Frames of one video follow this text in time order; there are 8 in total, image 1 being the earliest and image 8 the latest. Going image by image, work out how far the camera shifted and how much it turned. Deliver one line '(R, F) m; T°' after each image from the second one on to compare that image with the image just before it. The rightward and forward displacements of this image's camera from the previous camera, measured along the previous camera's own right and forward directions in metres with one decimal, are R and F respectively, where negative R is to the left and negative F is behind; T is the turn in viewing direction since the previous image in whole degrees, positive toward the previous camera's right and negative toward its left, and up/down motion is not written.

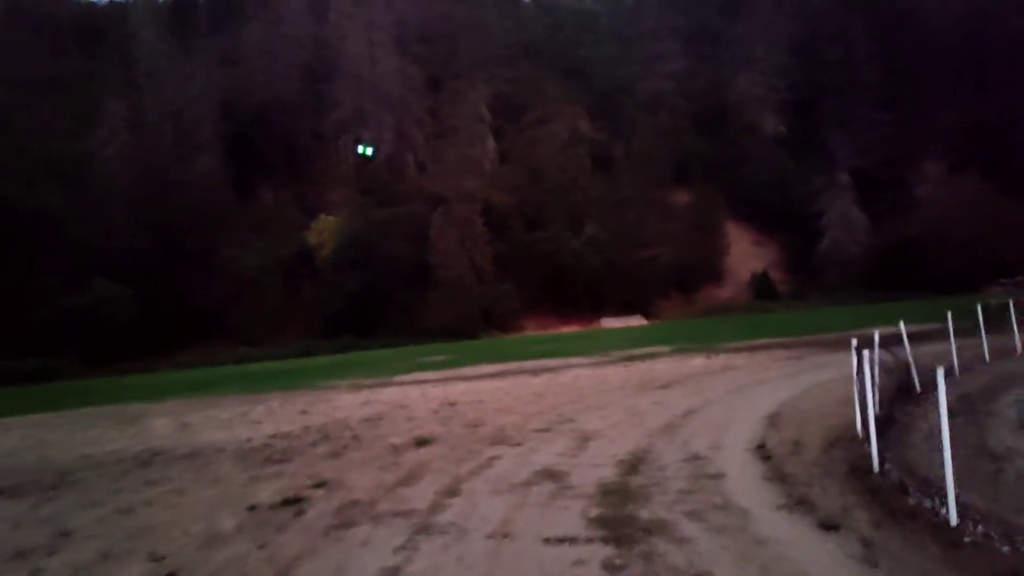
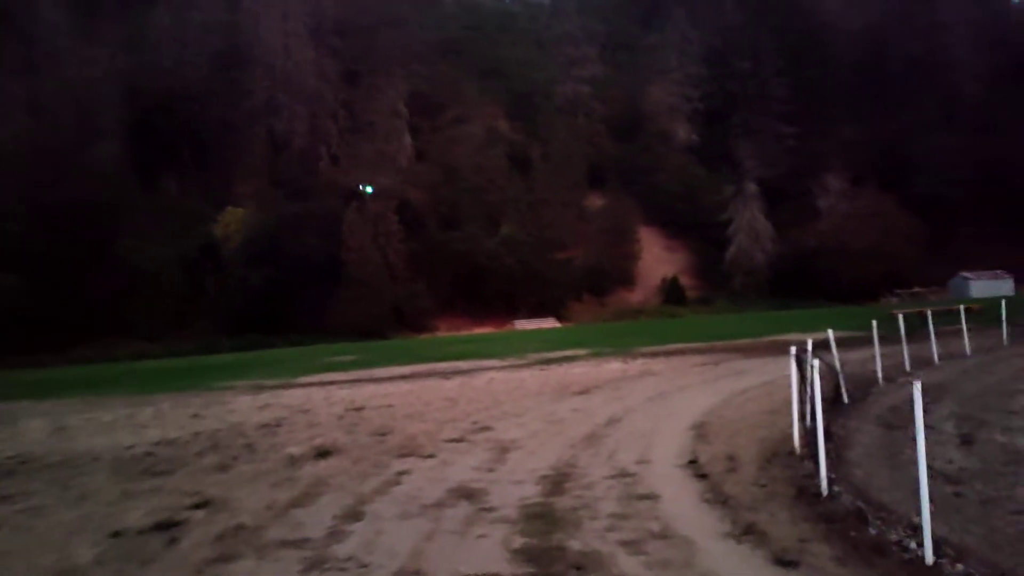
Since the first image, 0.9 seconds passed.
(0.0, +1.0) m; +6°
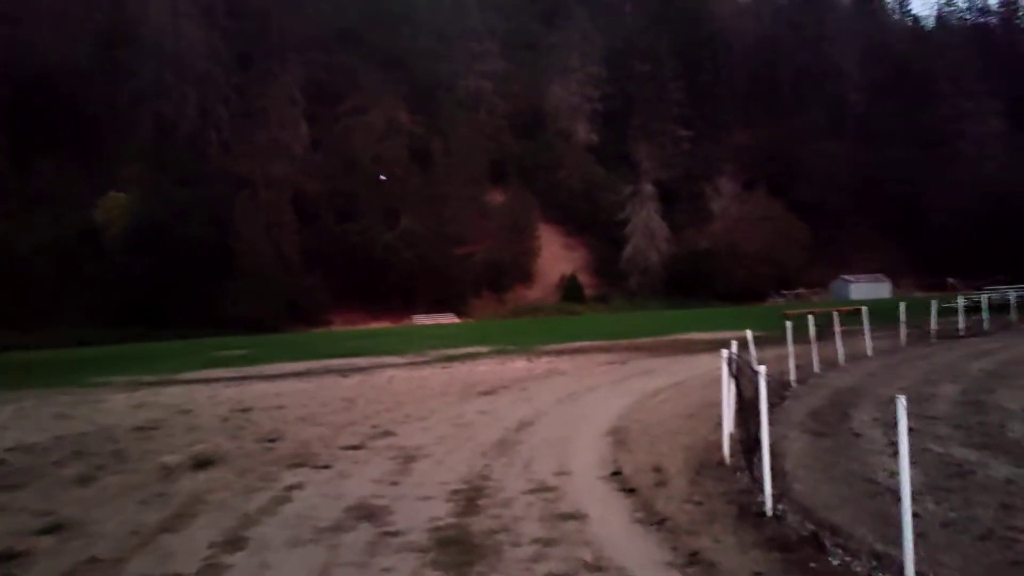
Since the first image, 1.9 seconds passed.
(-0.1, +1.0) m; +7°
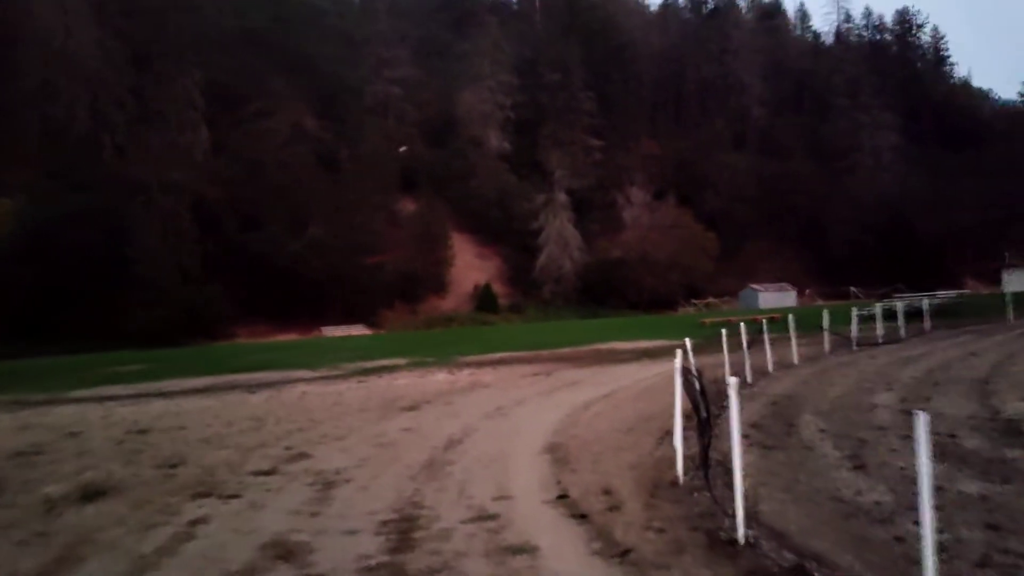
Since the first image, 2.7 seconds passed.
(-0.2, +0.8) m; +6°
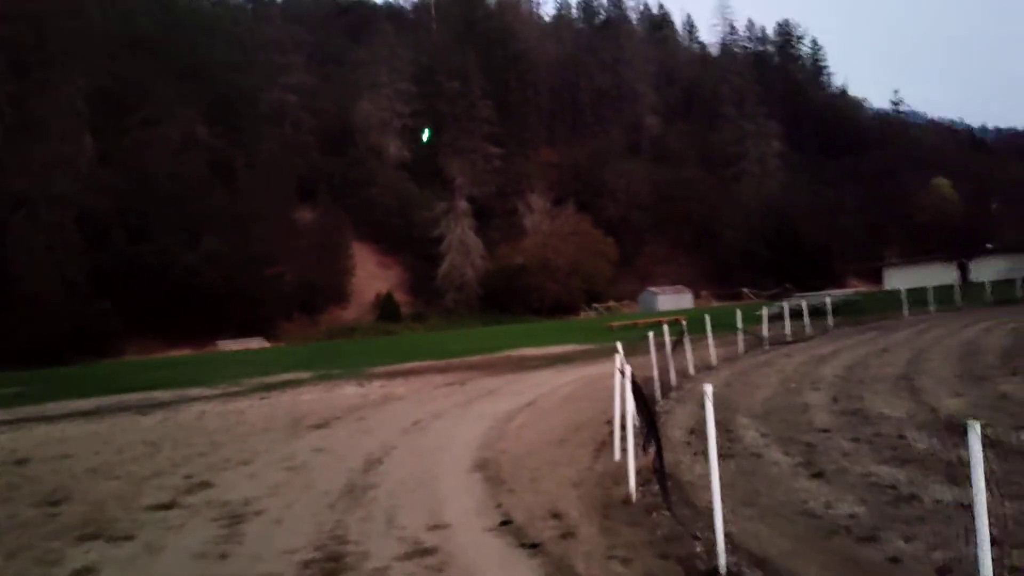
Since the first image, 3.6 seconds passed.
(-0.3, +0.9) m; +6°
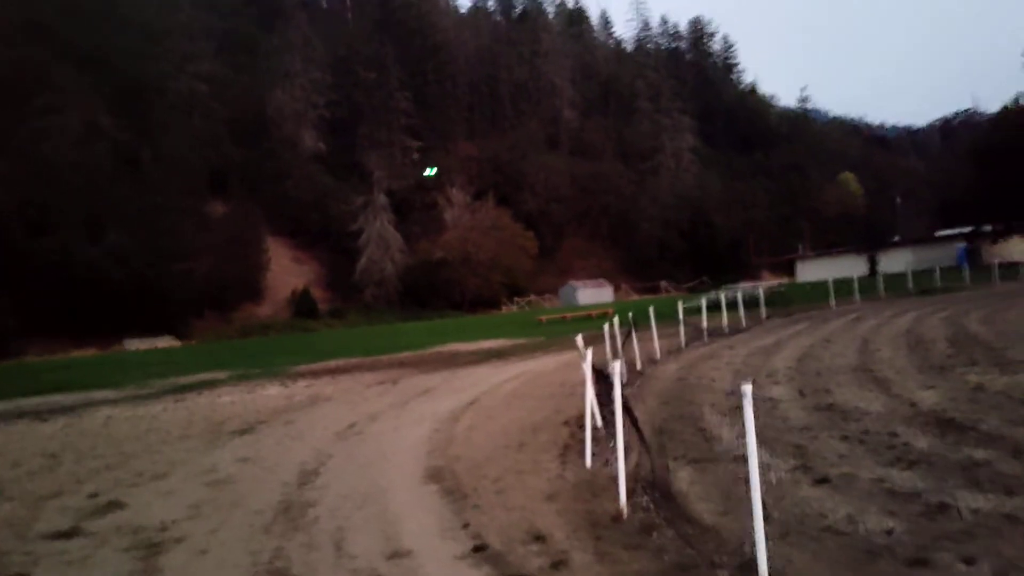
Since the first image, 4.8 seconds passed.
(-0.4, +1.1) m; +5°
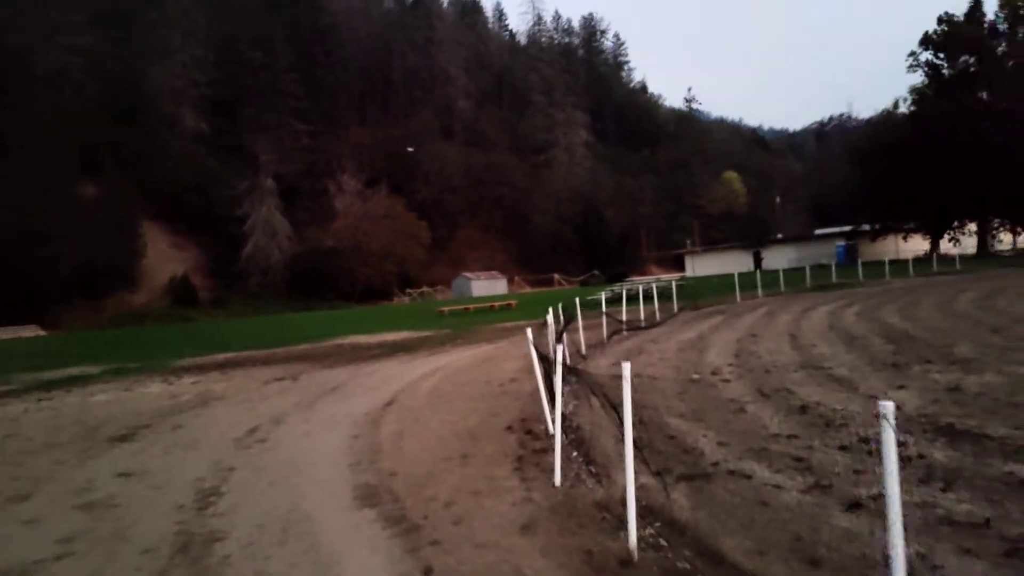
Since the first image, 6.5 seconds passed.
(-0.6, +1.5) m; +7°
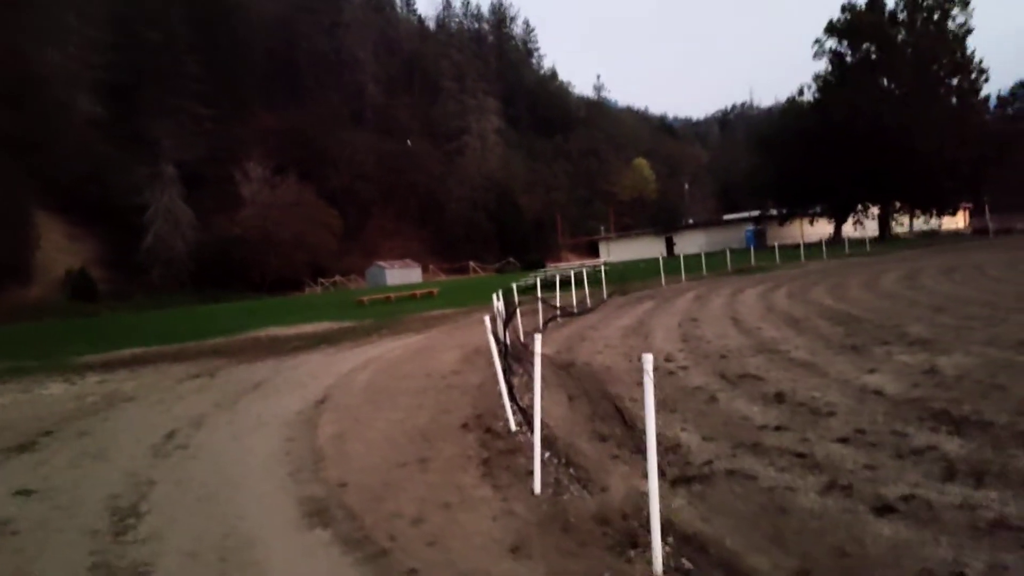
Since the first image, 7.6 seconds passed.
(-0.4, +0.9) m; +6°
